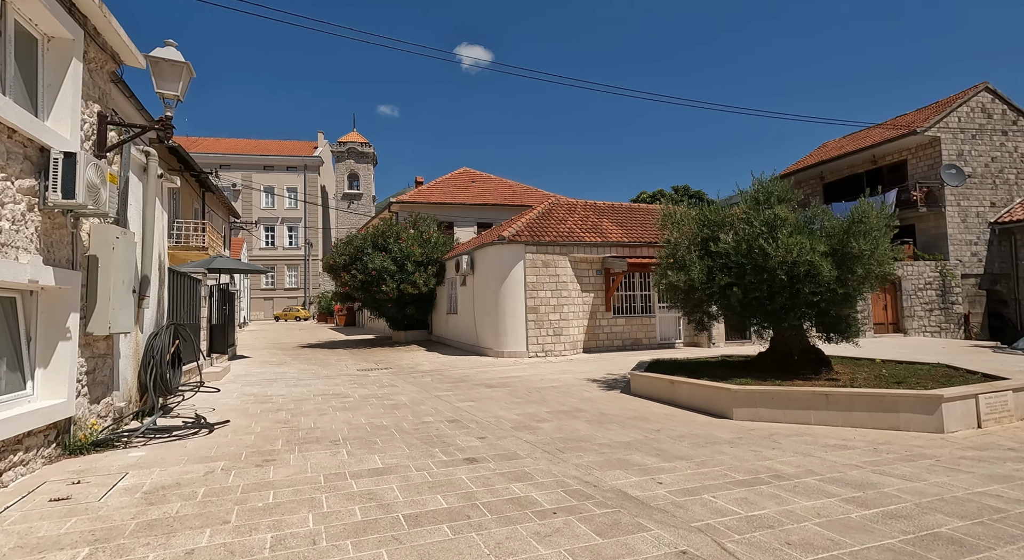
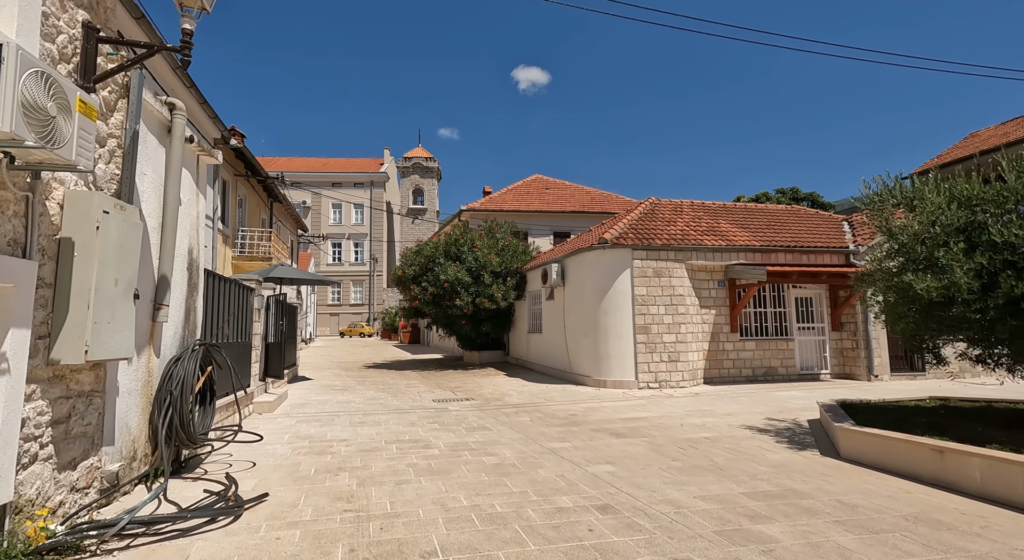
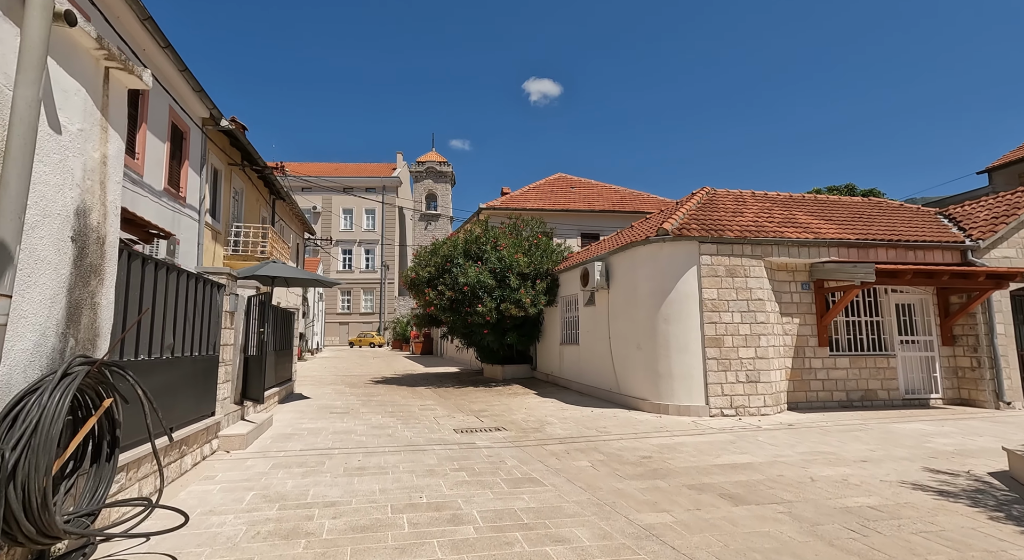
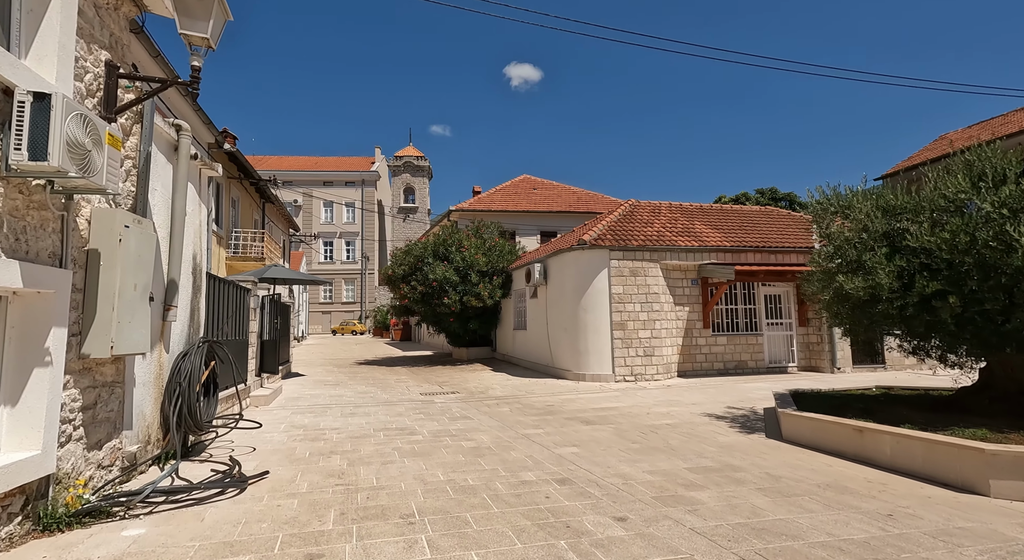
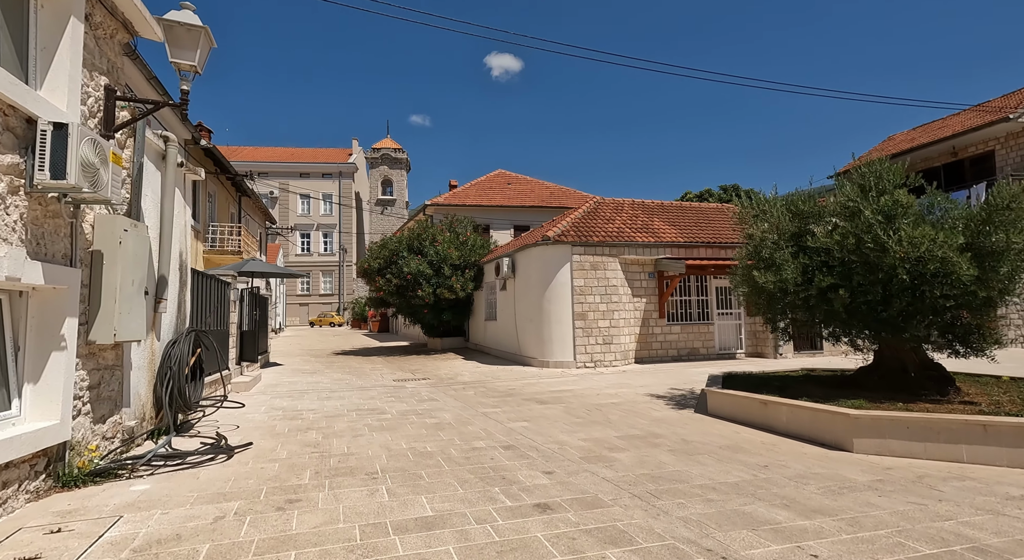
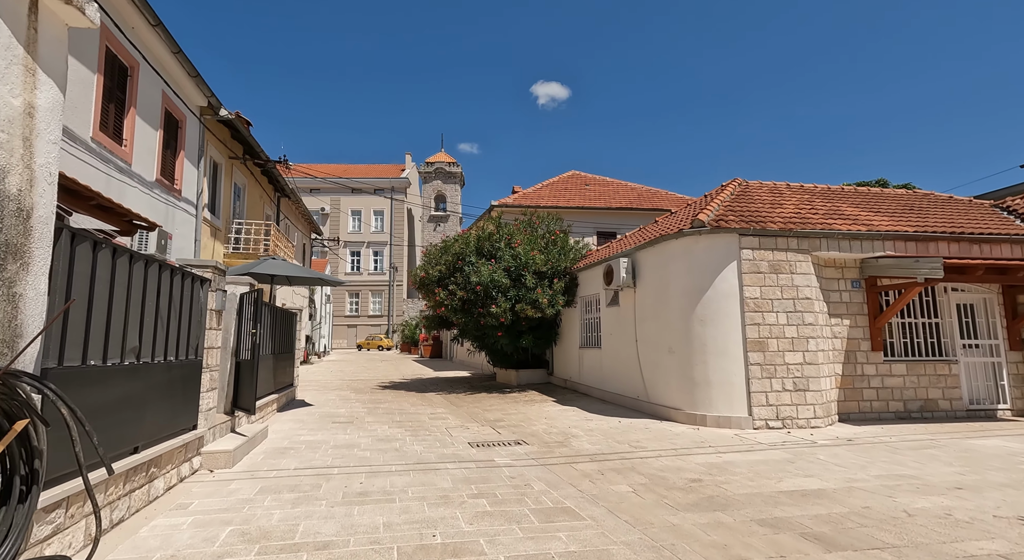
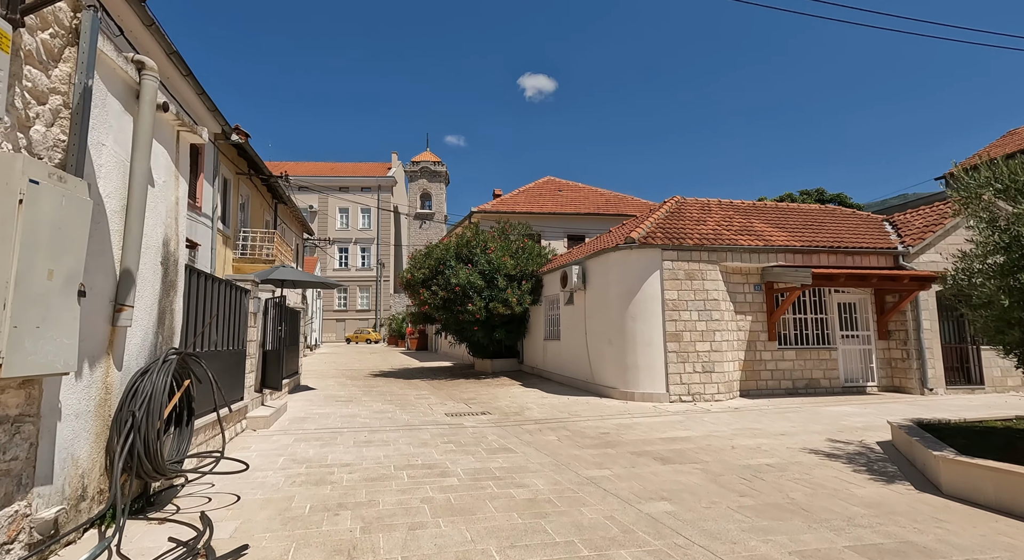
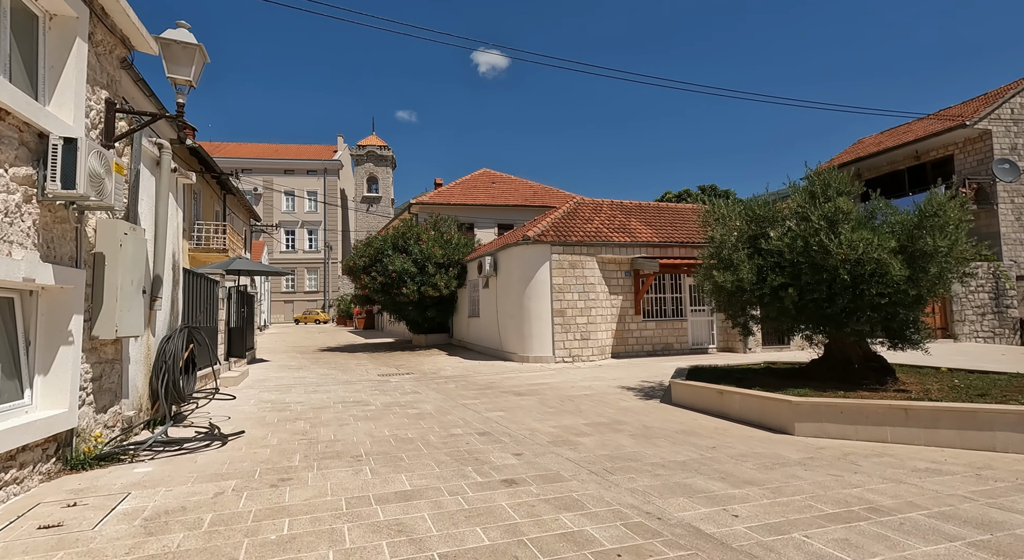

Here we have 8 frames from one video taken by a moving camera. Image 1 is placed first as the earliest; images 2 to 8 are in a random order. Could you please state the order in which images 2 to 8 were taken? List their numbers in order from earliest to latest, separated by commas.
8, 5, 4, 2, 7, 3, 6
